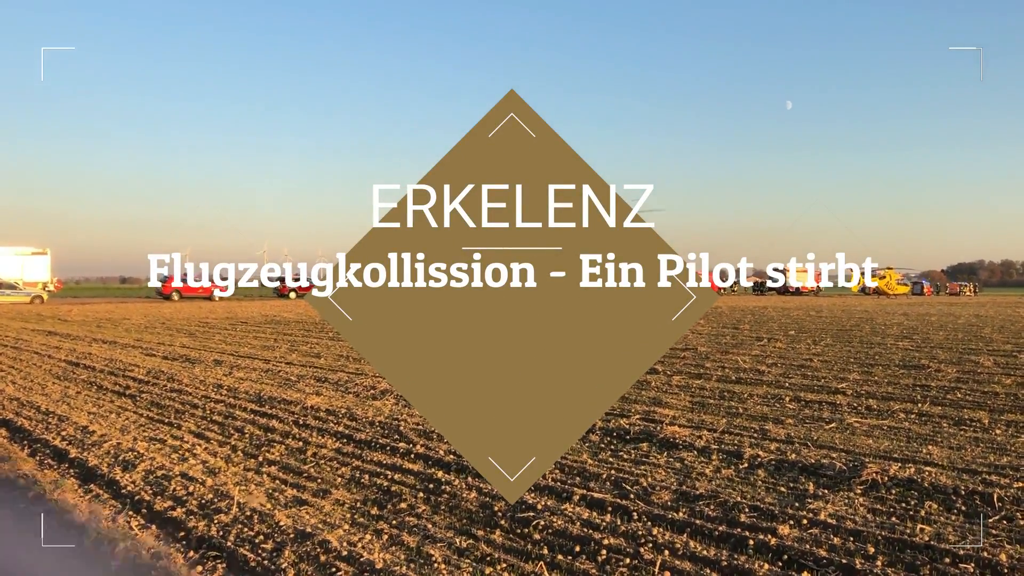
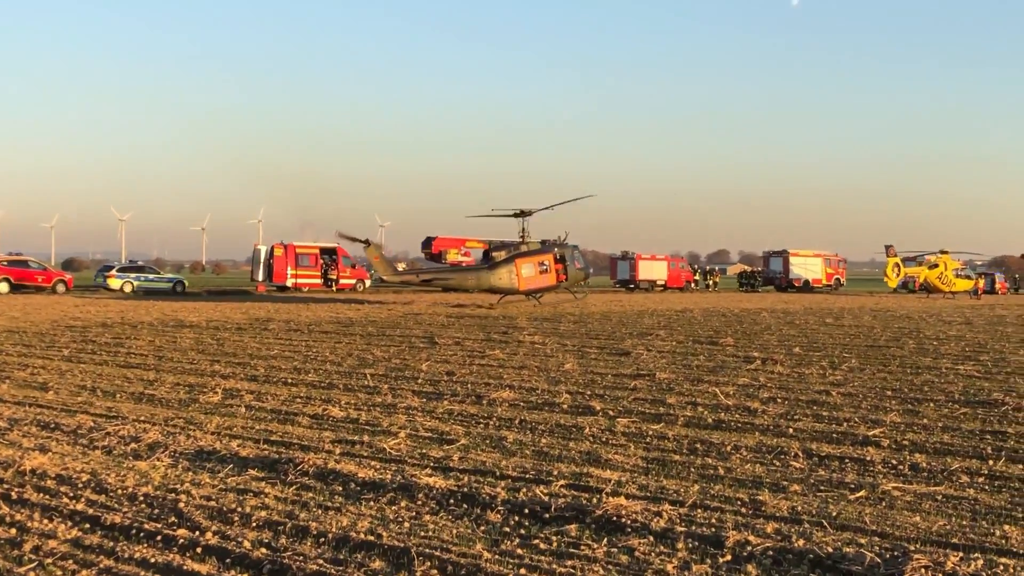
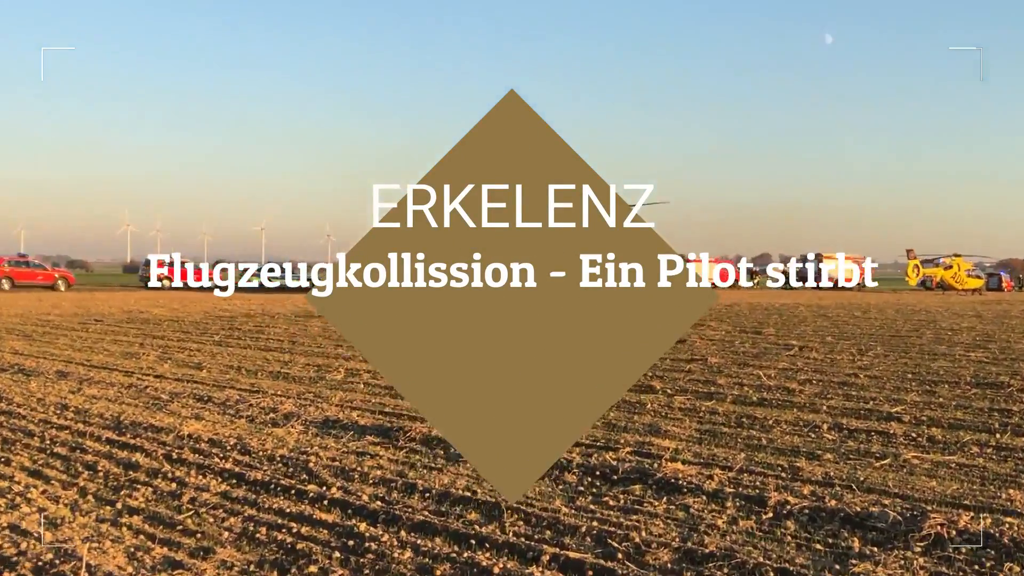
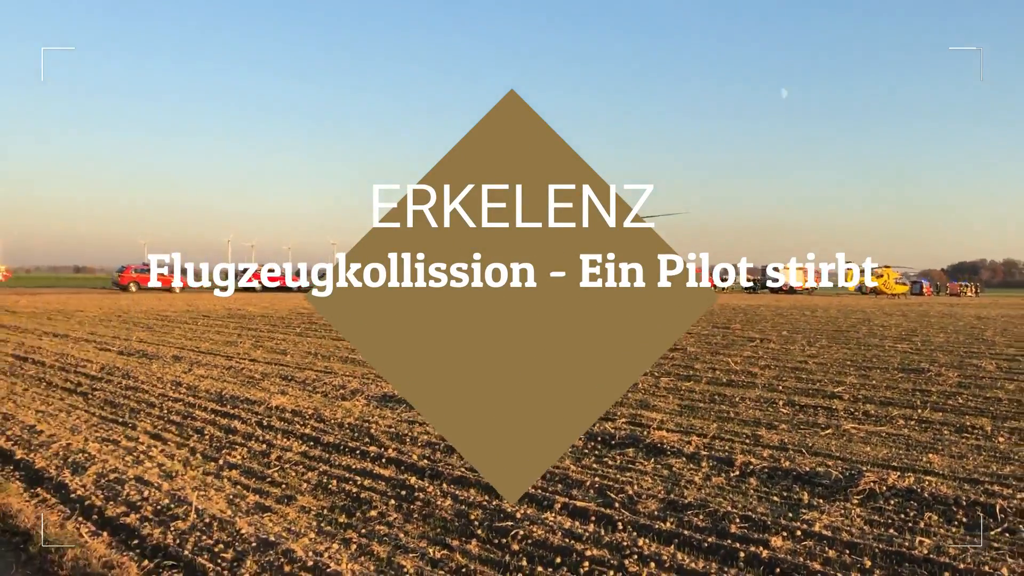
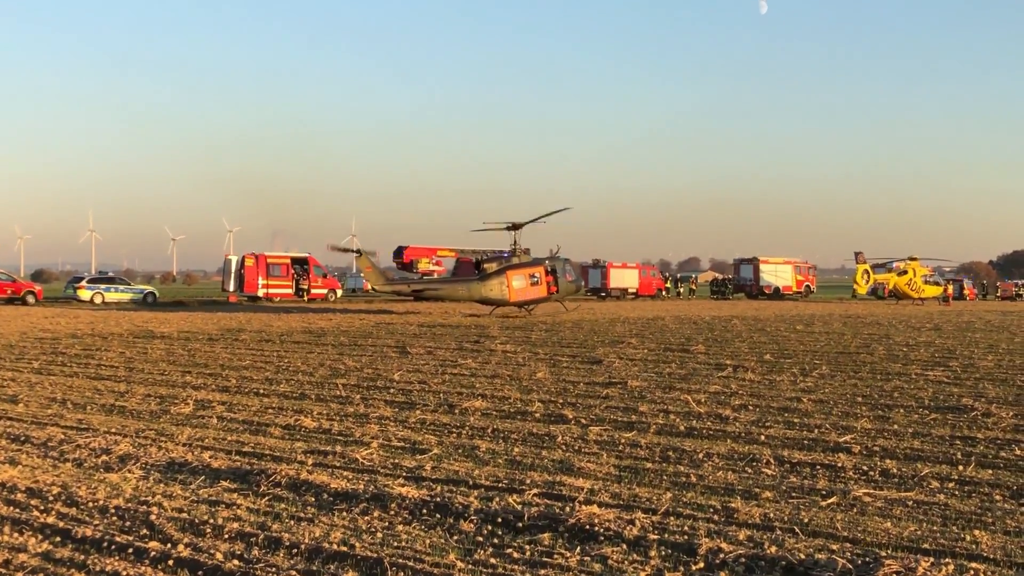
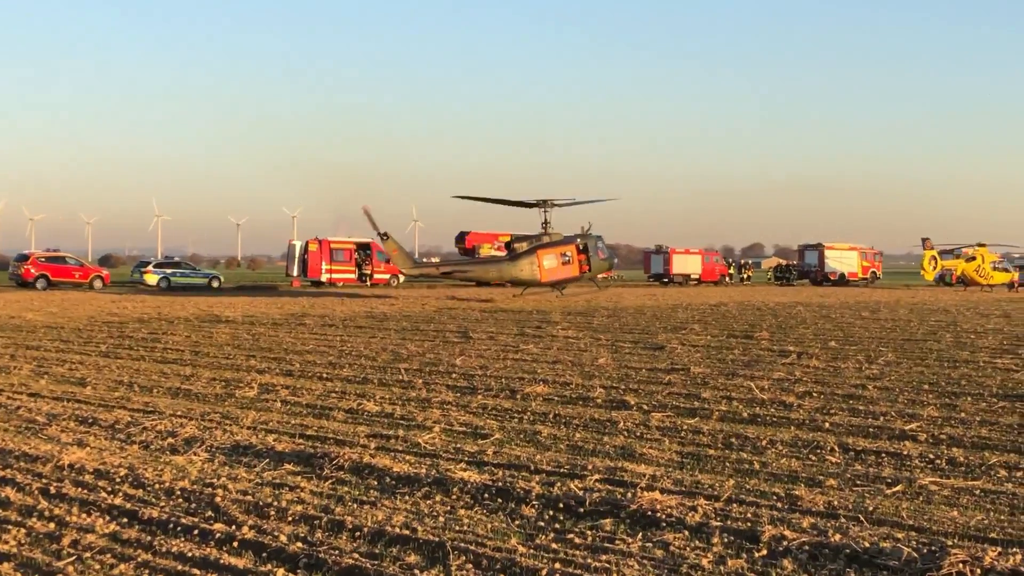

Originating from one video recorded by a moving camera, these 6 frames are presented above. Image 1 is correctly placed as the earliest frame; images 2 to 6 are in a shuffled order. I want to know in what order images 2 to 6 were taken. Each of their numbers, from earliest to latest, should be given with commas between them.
4, 3, 6, 2, 5
